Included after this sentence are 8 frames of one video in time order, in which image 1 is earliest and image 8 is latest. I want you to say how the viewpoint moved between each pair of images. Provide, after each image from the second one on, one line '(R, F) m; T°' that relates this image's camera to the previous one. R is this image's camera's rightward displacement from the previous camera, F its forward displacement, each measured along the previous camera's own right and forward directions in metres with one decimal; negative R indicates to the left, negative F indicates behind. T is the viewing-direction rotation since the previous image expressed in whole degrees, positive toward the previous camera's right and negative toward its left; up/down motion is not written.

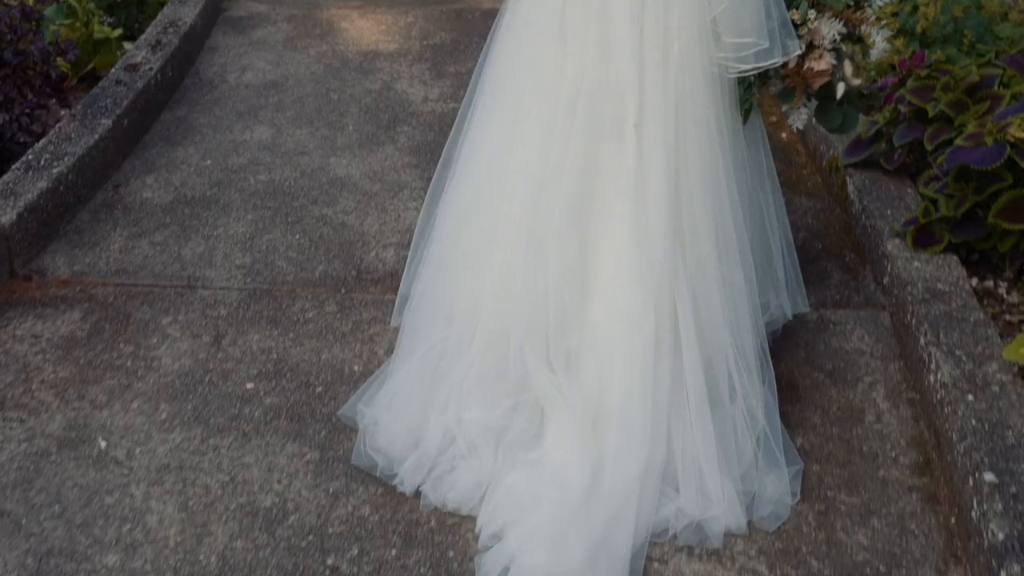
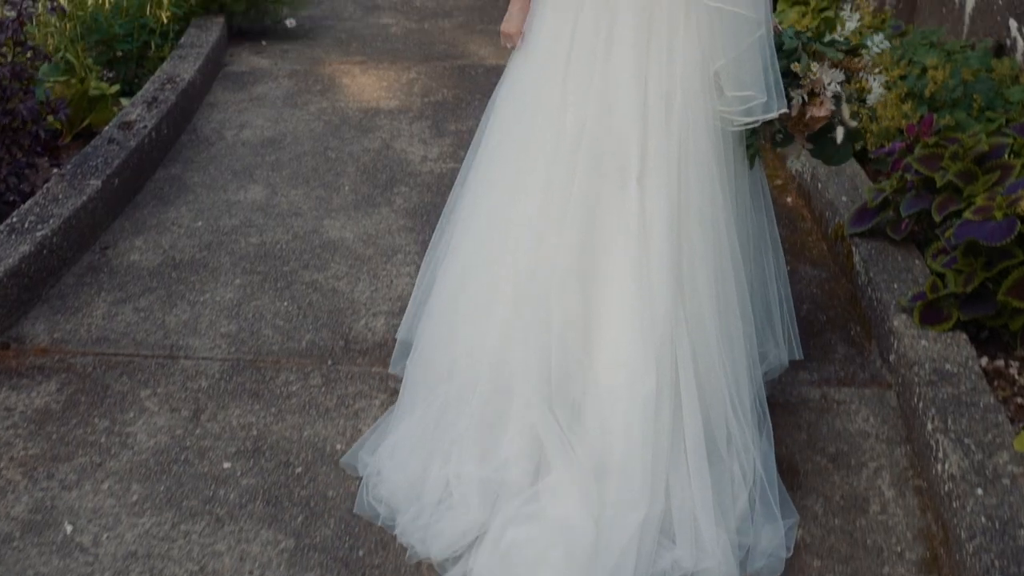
(+0.1, +0.1) m; -1°
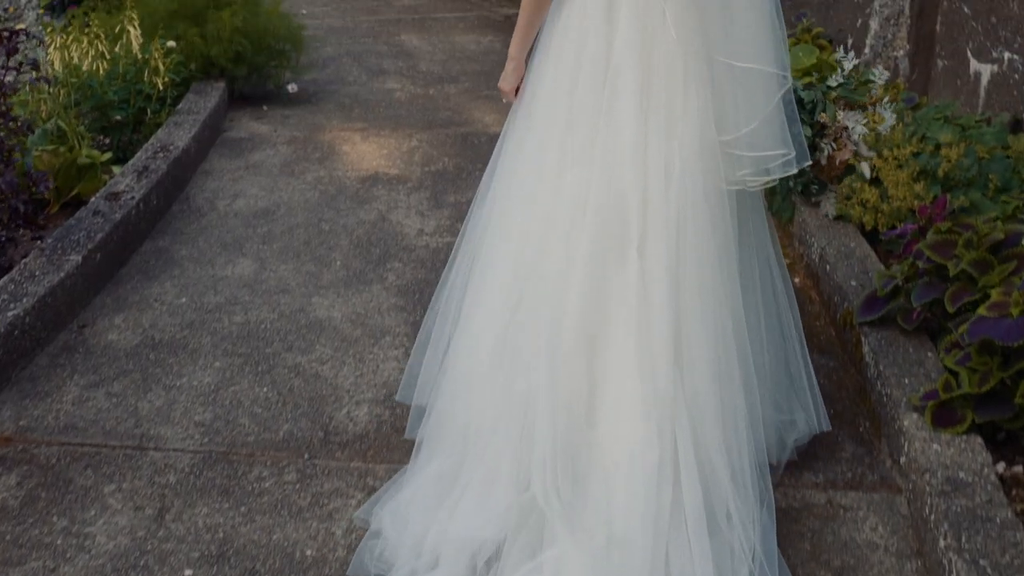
(+0.1, +0.1) m; -1°
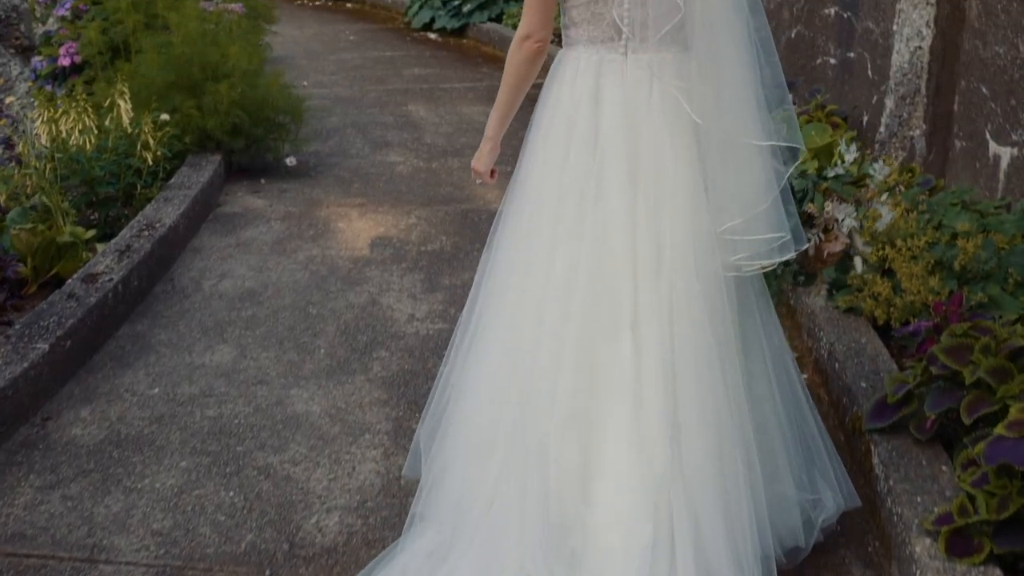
(+0.1, +0.2) m; -1°
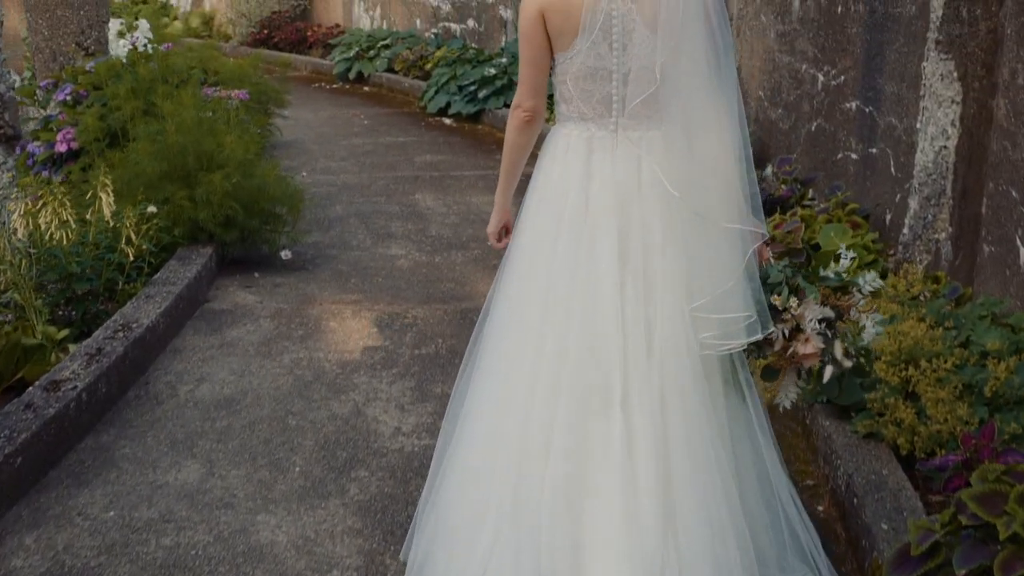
(+0.1, +0.3) m; -1°
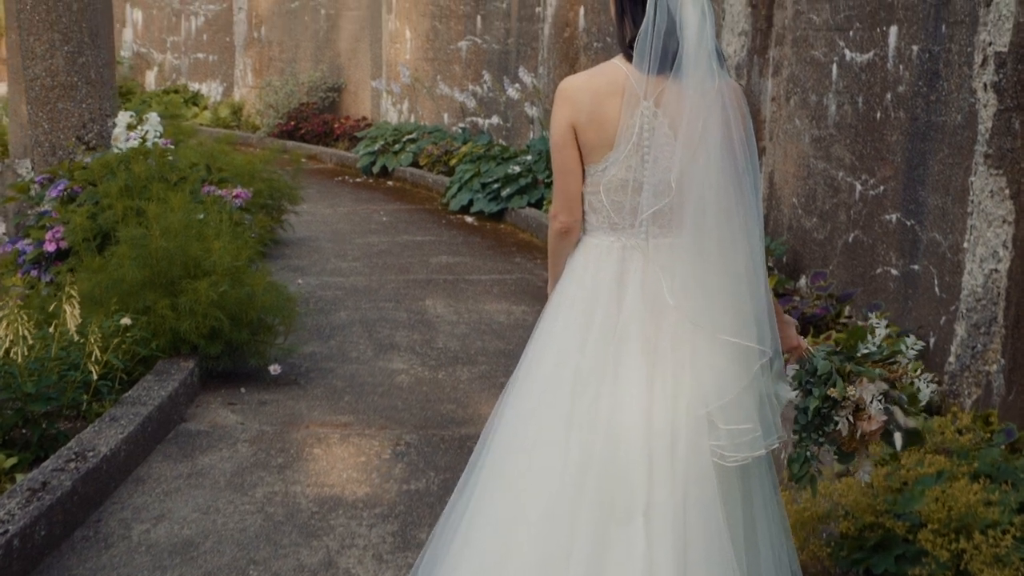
(+0.1, +0.4) m; -2°
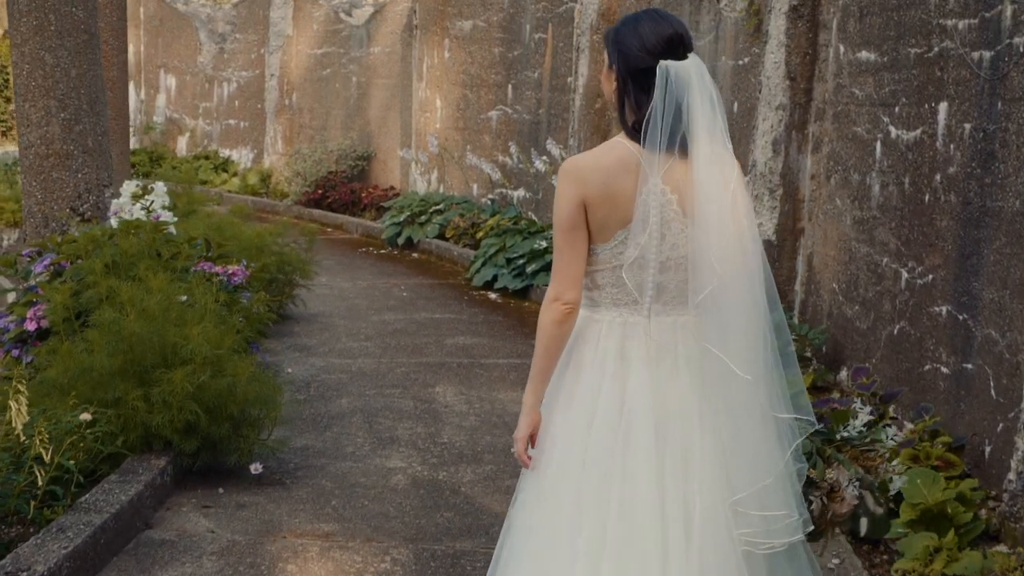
(+0.1, +0.5) m; -2°
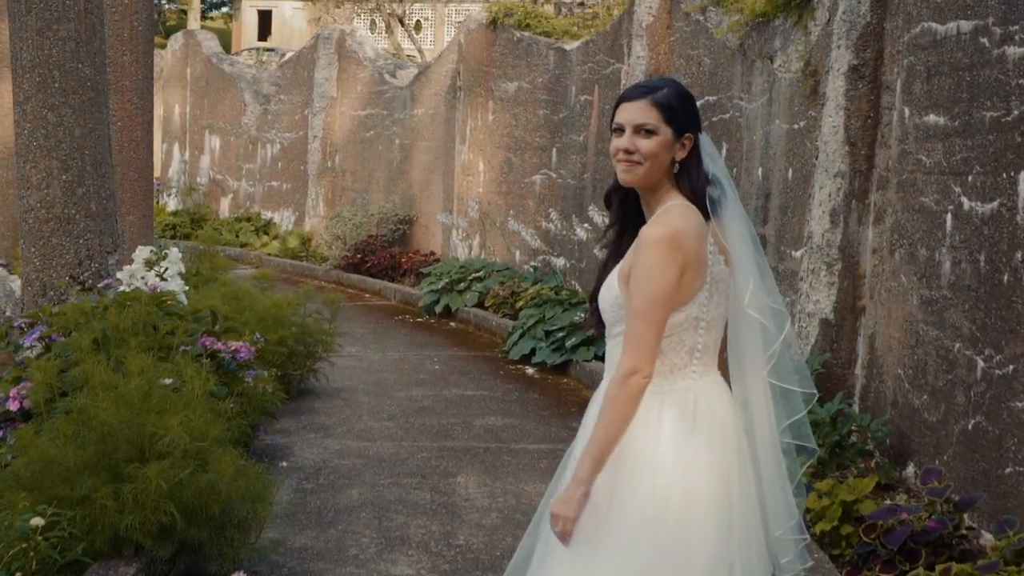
(+0.1, +0.5) m; -3°
